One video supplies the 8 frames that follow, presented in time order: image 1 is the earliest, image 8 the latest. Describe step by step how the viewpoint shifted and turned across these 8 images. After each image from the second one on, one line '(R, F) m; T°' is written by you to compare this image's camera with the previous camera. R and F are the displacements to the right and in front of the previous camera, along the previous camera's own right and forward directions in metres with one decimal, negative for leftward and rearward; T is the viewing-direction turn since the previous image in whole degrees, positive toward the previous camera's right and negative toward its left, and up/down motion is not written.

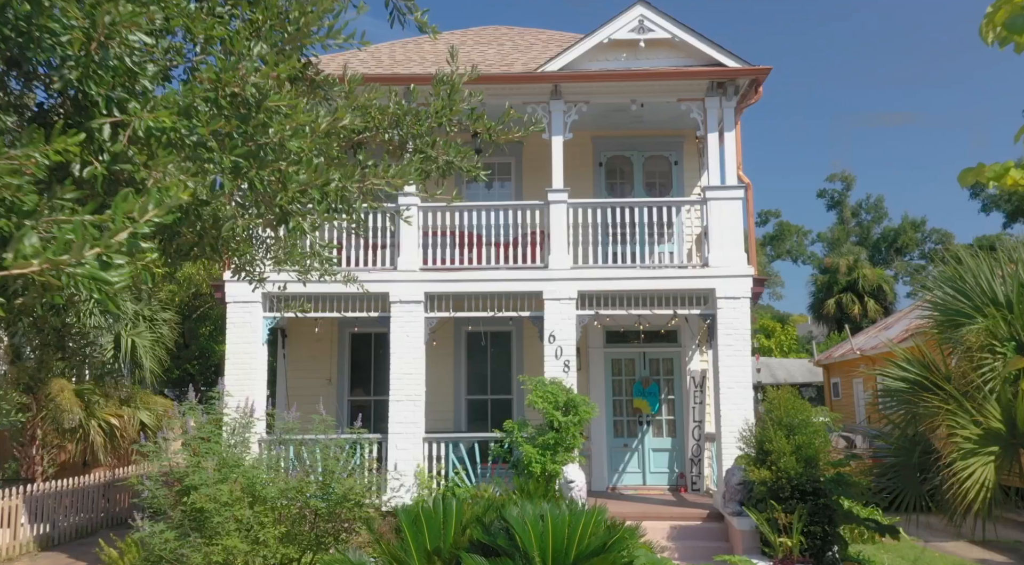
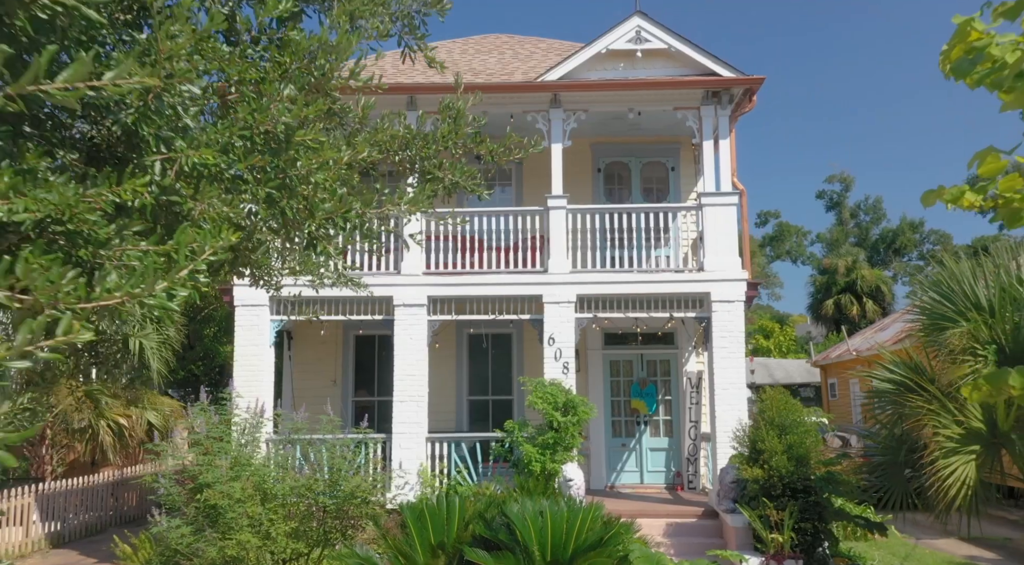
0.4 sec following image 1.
(0.0, -0.3) m; 0°
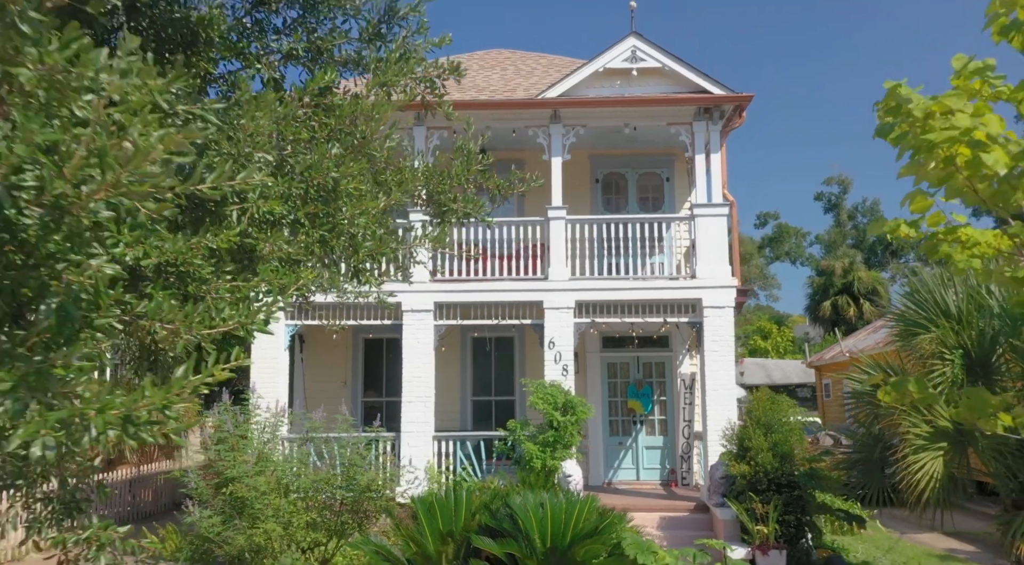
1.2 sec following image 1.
(0.0, -0.6) m; 0°
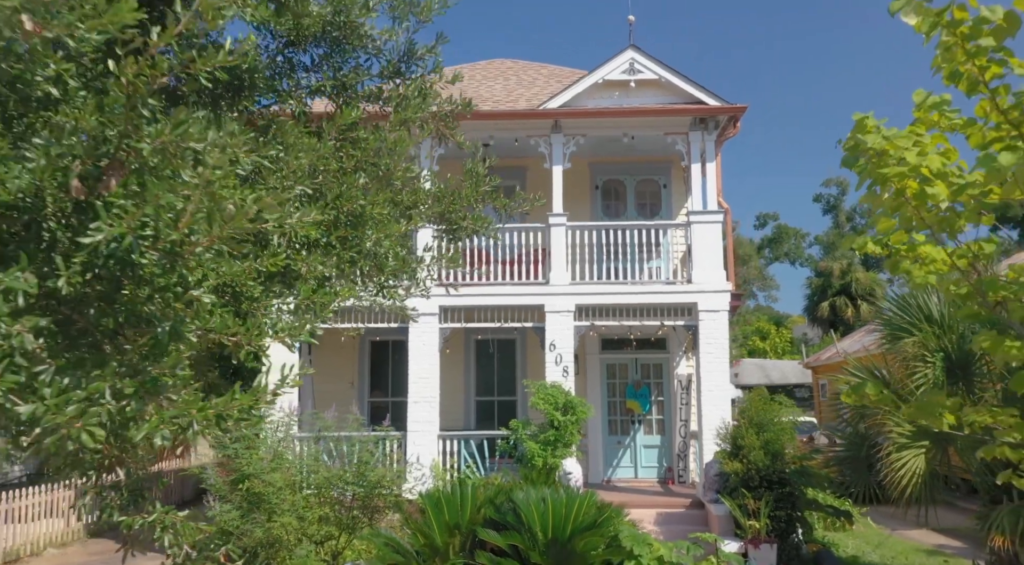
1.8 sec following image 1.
(0.0, -0.4) m; 0°
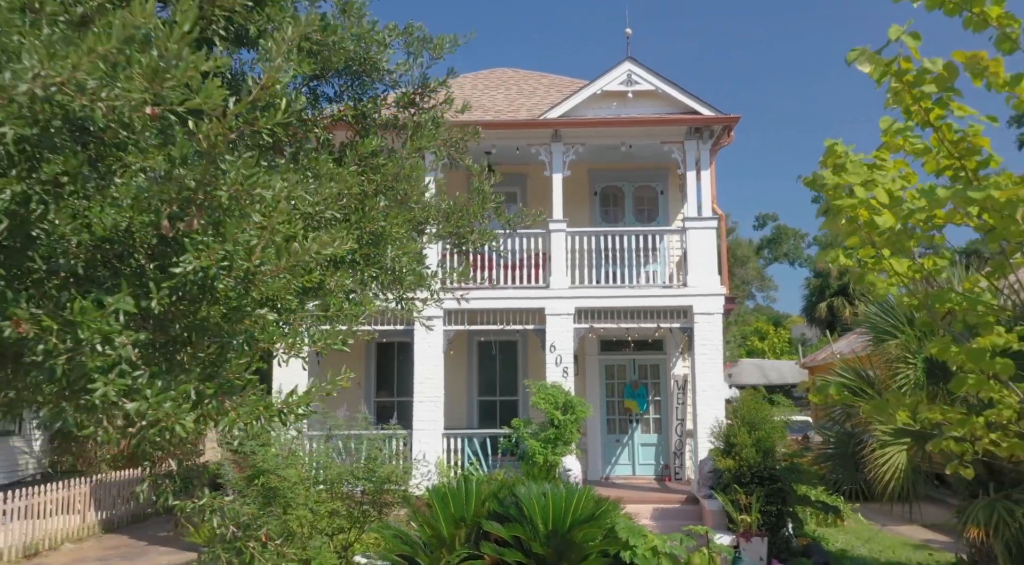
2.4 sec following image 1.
(0.0, -0.4) m; 0°
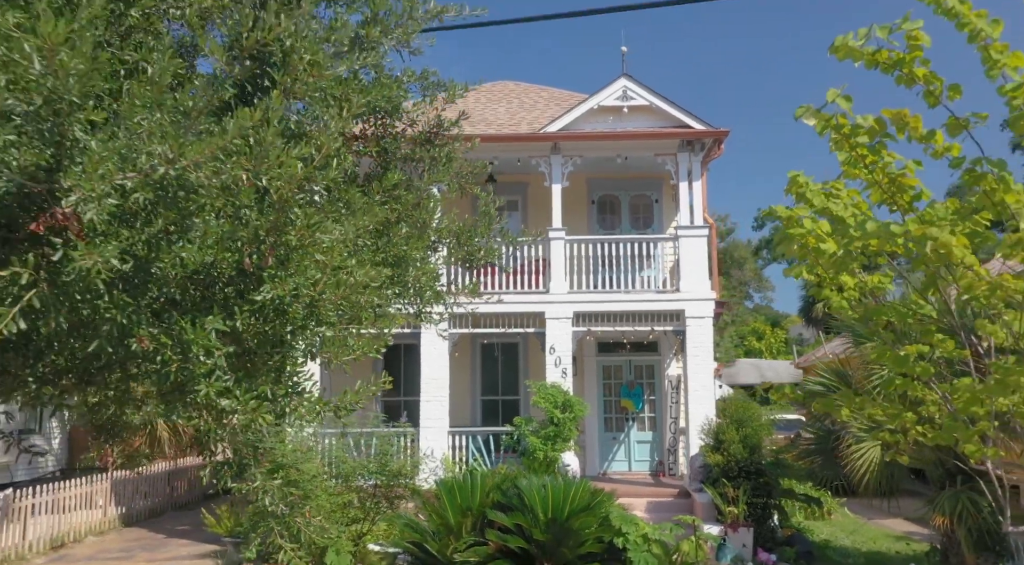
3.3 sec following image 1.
(0.0, -0.7) m; 0°
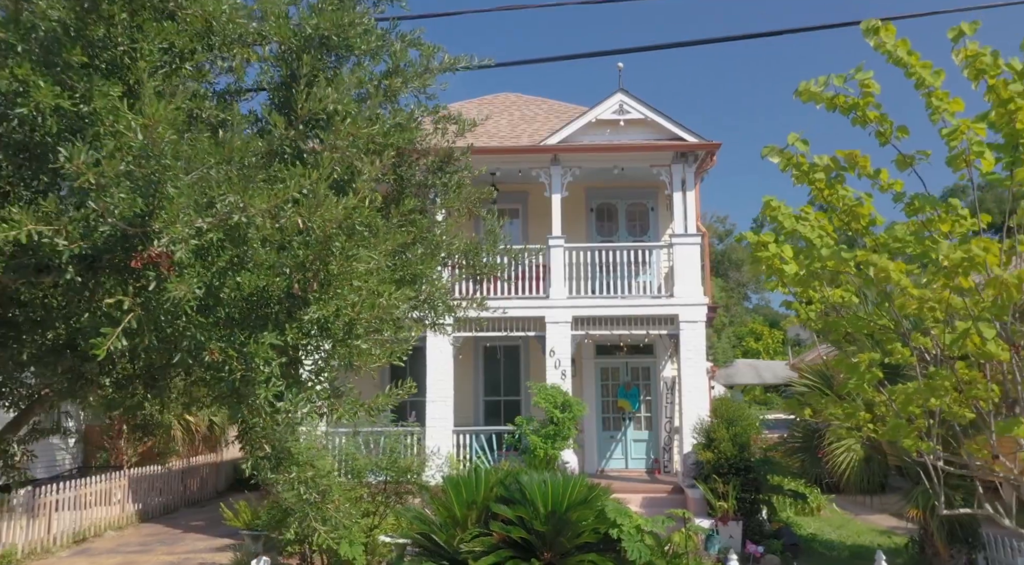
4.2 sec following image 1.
(0.0, -0.6) m; 0°
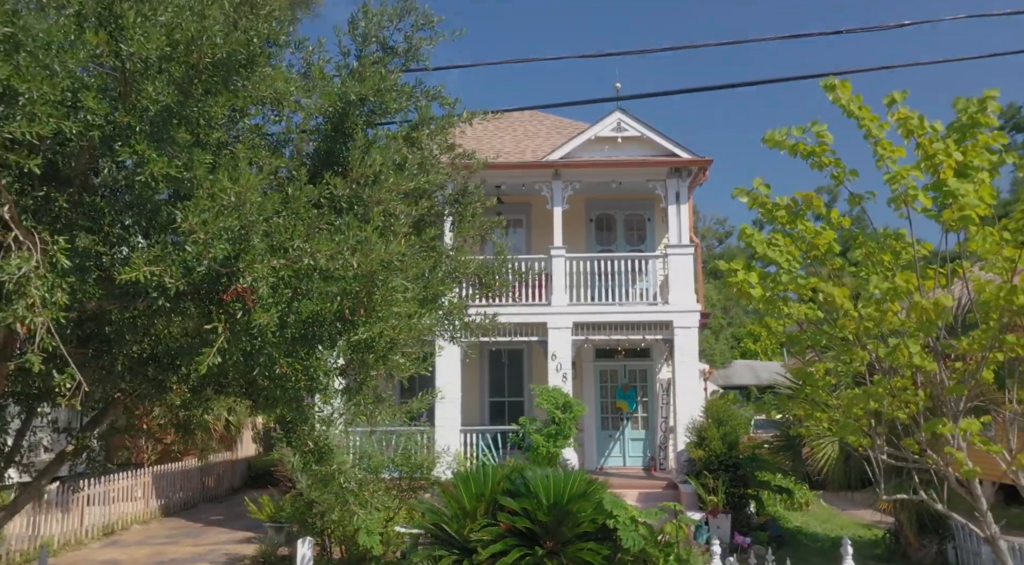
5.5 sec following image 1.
(0.0, -0.8) m; 0°
